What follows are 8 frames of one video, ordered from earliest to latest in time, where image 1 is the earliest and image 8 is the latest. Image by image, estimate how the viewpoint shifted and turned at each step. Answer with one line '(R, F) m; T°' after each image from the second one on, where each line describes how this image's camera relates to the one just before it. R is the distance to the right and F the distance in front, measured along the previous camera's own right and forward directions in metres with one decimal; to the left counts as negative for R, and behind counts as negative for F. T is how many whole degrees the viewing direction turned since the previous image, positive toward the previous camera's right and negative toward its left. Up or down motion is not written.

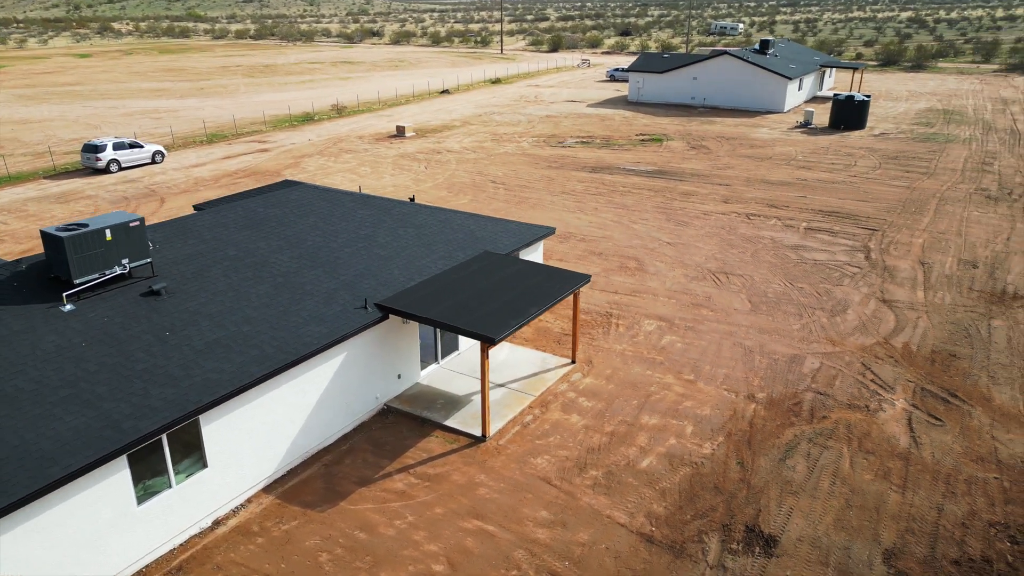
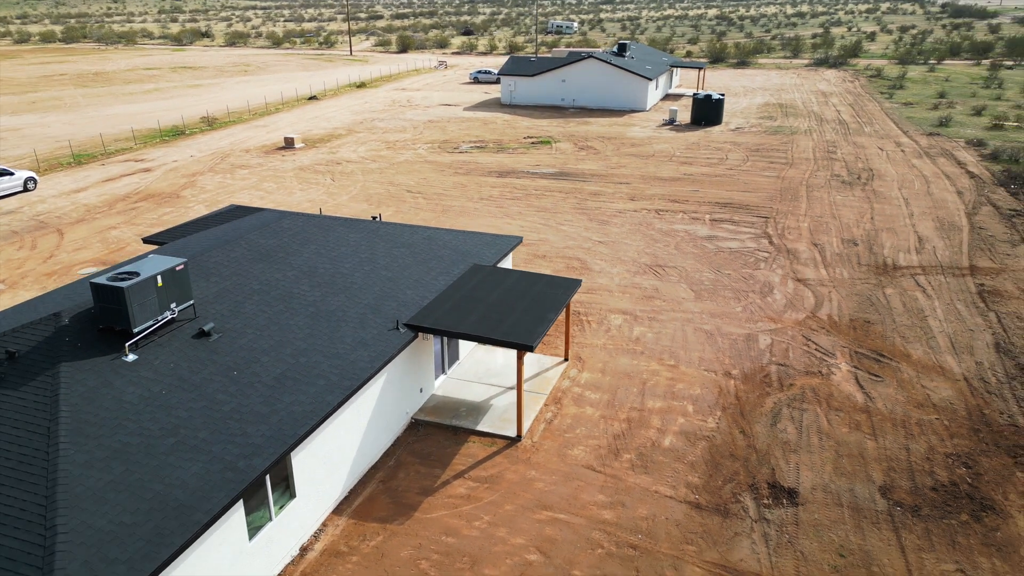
(-3.1, -0.7) m; +12°
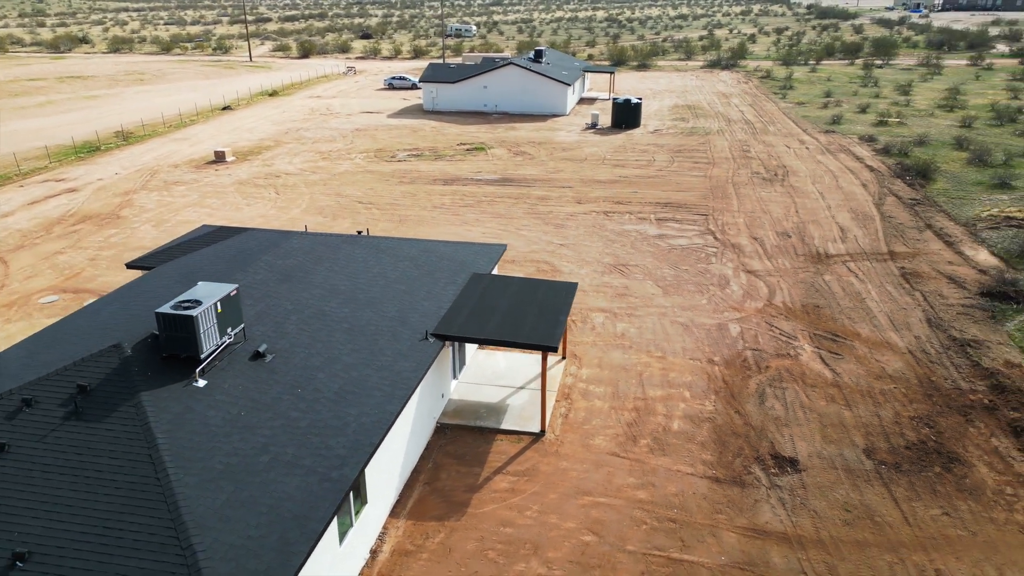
(-2.2, -0.8) m; +8°
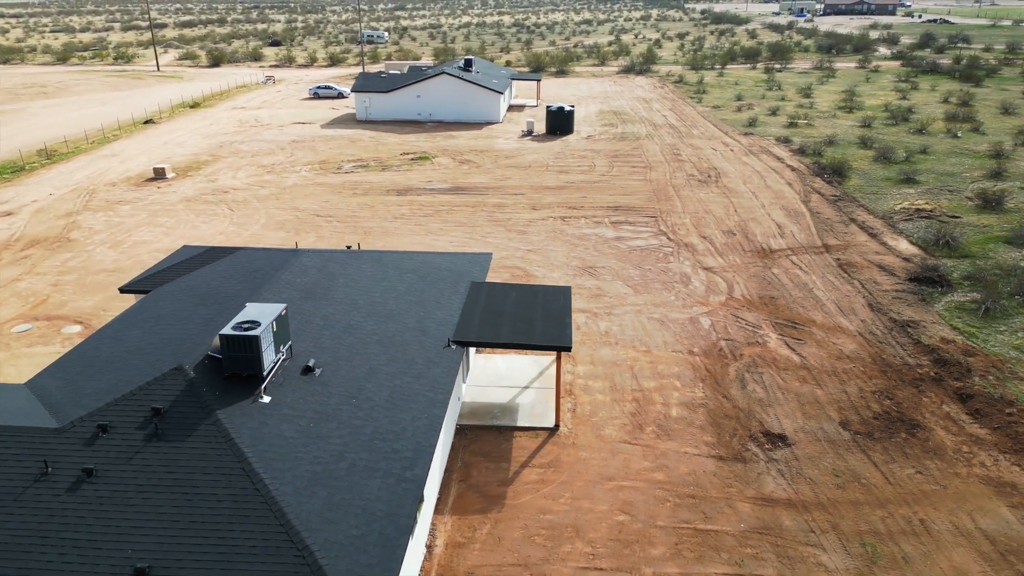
(-2.0, -0.9) m; +7°
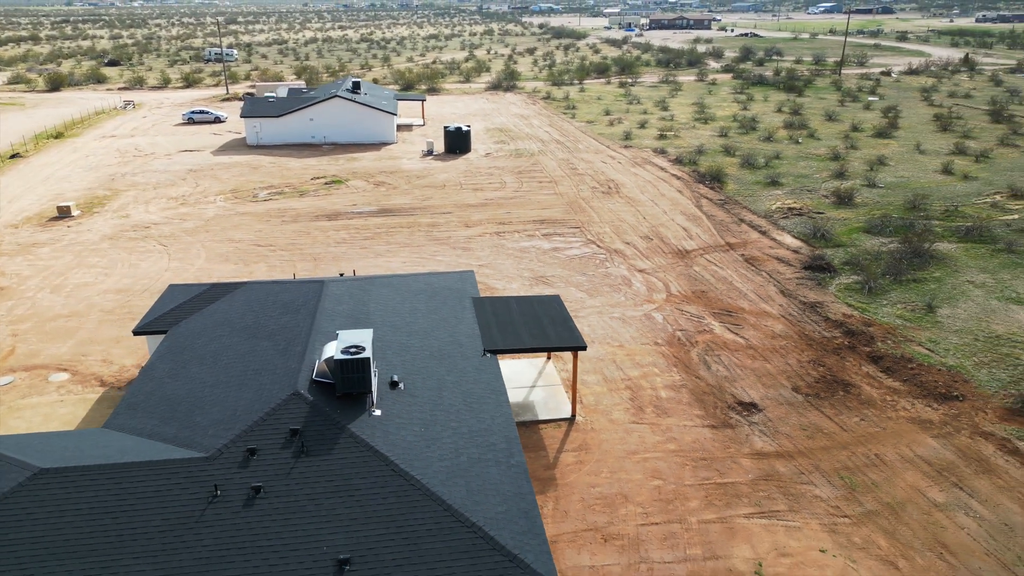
(-3.8, -1.8) m; +12°
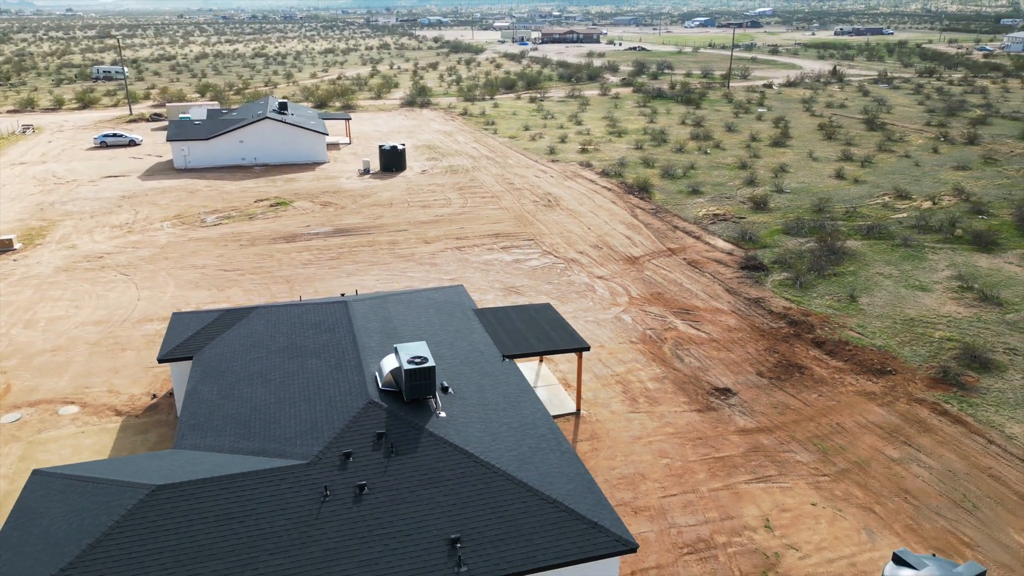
(-2.8, -1.7) m; +8°
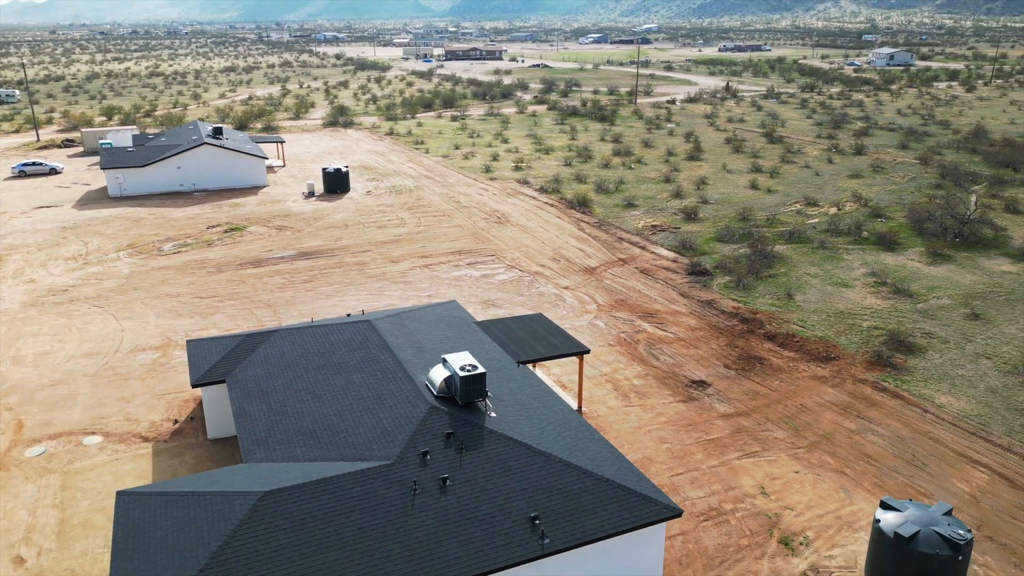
(-2.9, -1.9) m; +7°
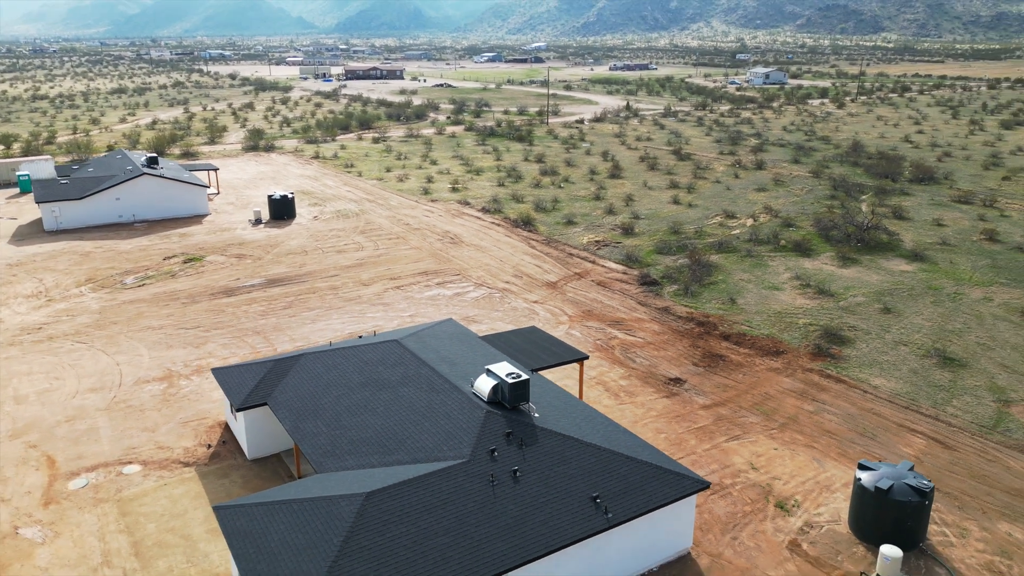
(-3.4, -2.2) m; +8°
